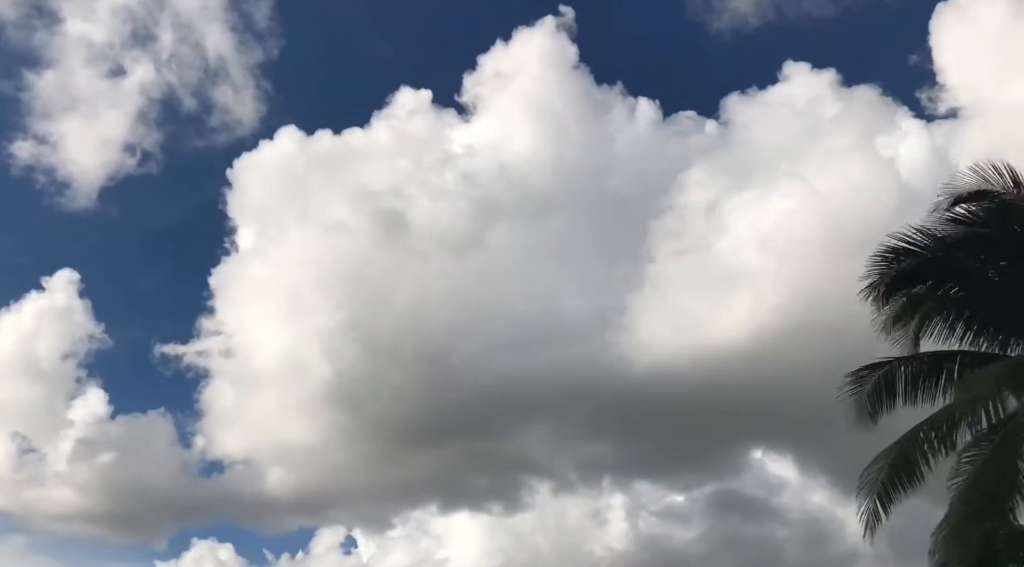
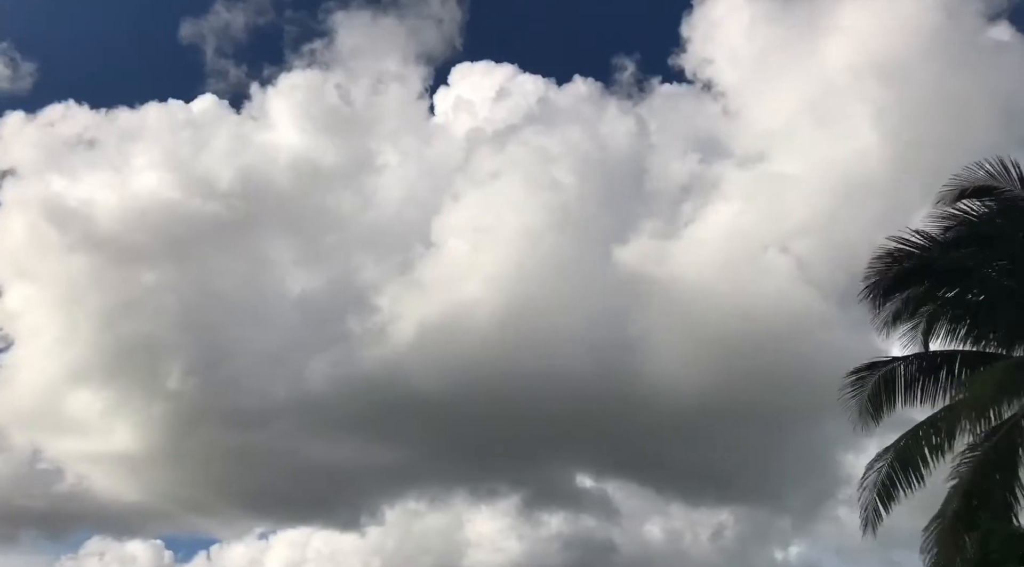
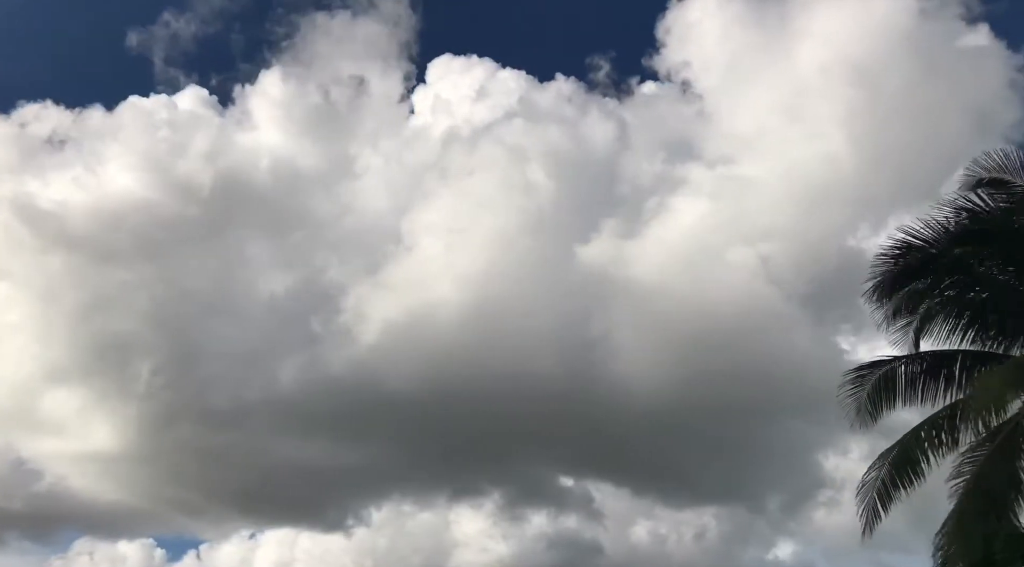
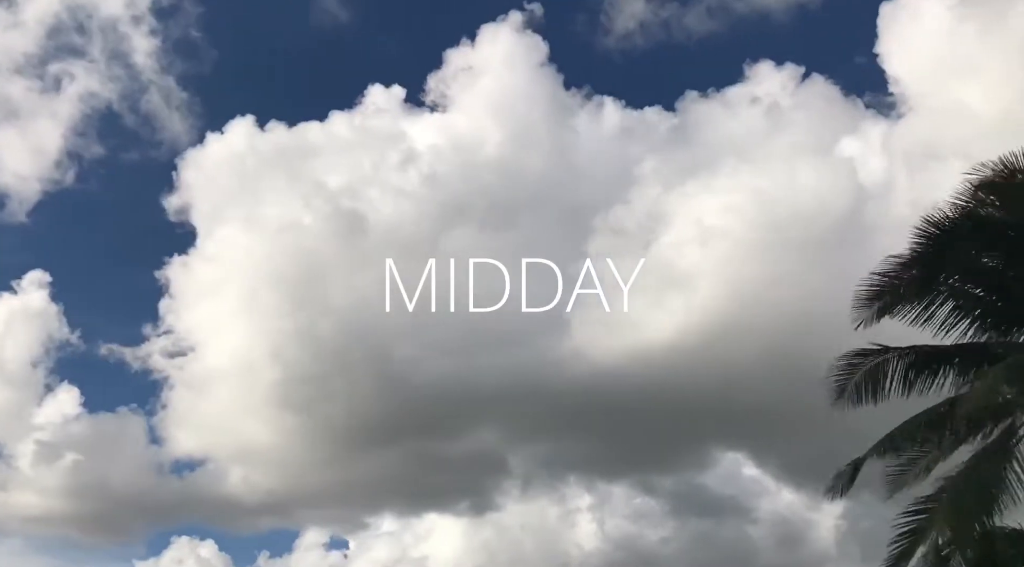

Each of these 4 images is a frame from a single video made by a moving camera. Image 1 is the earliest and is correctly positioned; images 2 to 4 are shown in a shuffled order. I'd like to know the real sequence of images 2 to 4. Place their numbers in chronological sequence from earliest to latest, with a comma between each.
4, 2, 3
